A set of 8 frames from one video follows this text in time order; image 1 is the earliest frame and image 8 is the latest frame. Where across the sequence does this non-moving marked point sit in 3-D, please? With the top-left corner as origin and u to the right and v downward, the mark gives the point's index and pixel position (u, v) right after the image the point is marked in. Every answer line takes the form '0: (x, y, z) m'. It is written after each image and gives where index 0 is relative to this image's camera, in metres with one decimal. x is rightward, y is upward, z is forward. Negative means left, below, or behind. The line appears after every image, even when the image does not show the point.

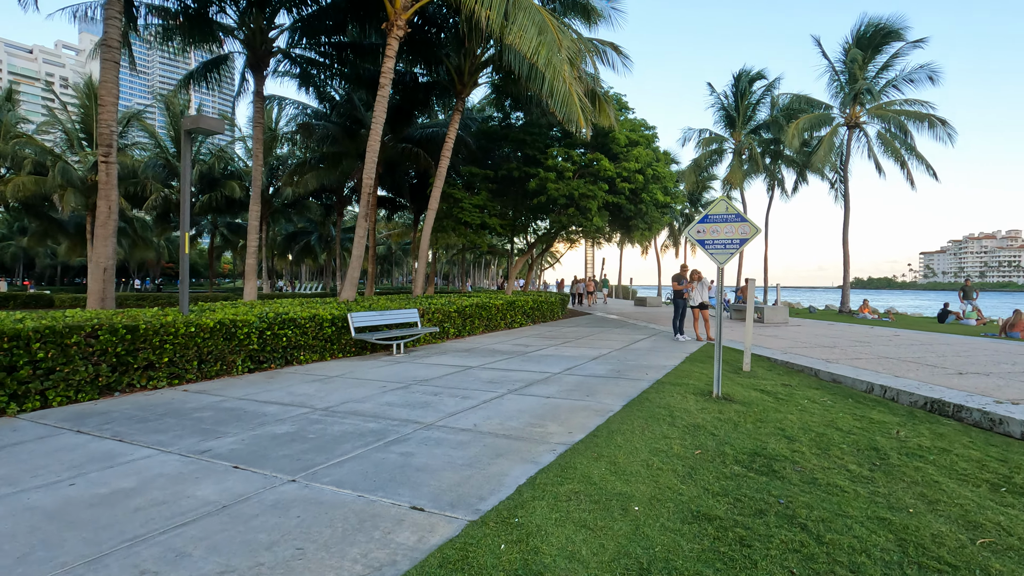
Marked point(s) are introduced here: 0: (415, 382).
0: (-1.3, -1.2, +6.9) m
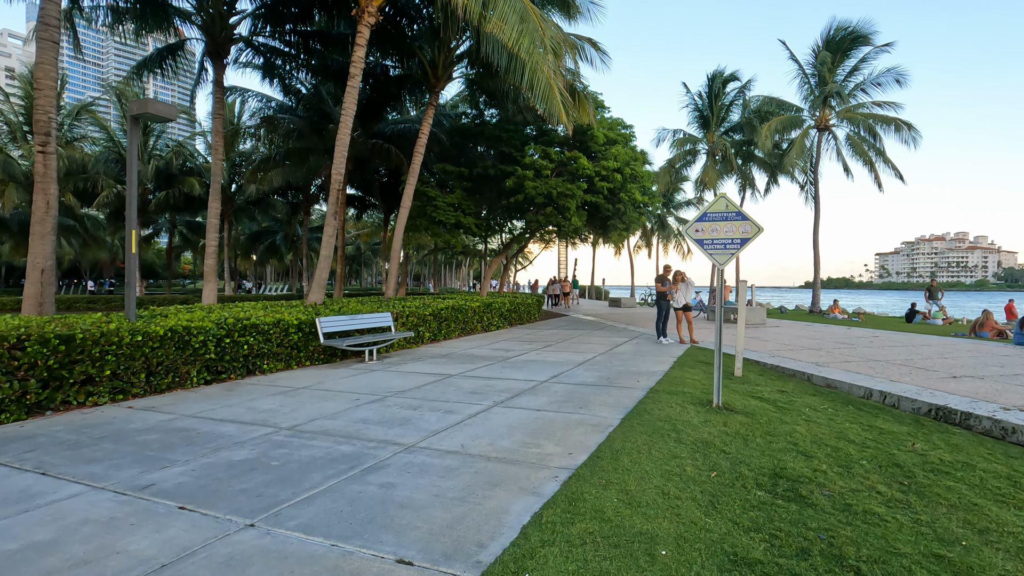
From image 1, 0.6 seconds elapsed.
0: (-1.4, -1.3, +6.3) m
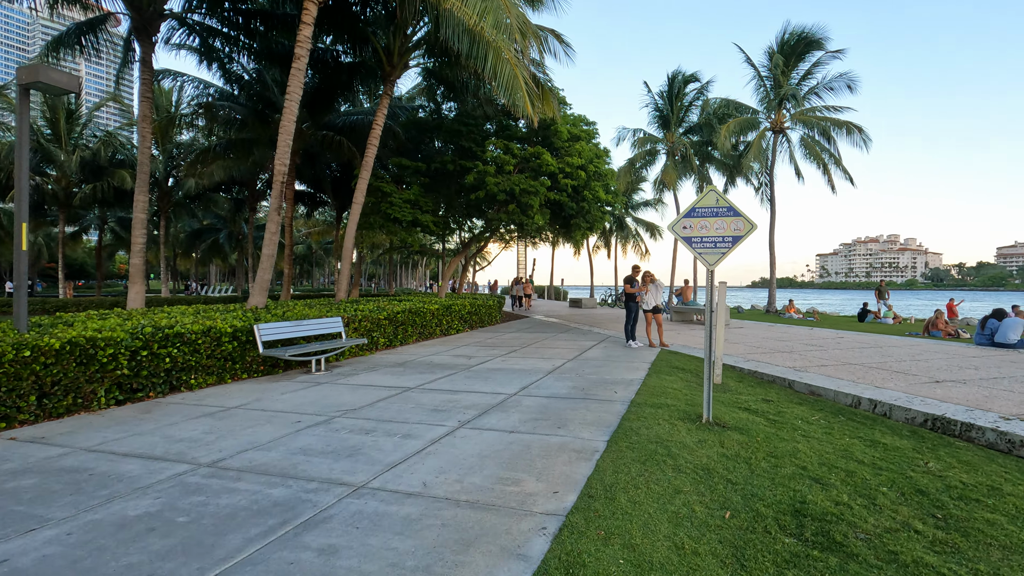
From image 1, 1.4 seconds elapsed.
0: (-1.8, -1.3, +5.5) m
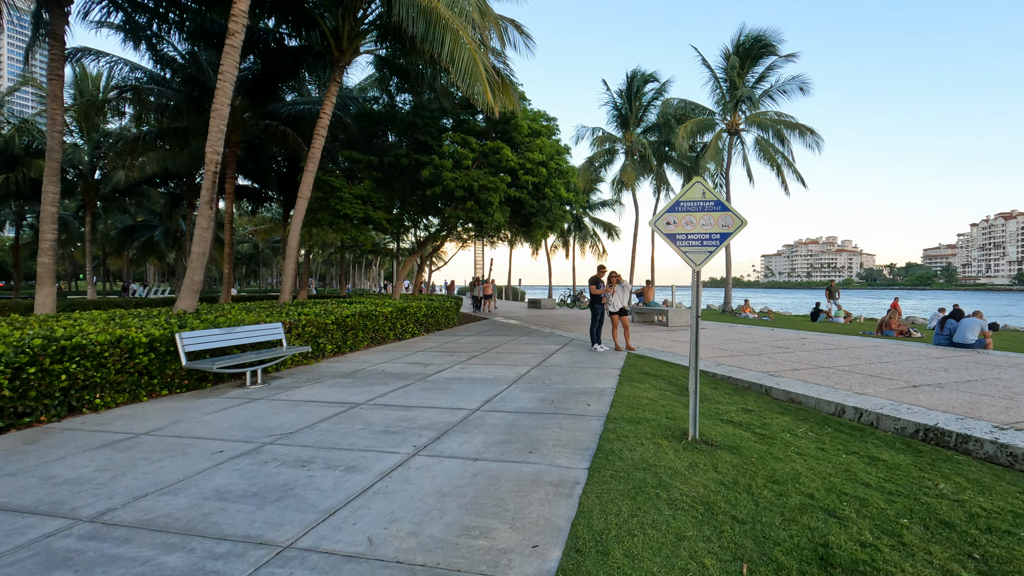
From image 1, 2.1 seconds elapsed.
0: (-2.1, -1.3, +4.7) m
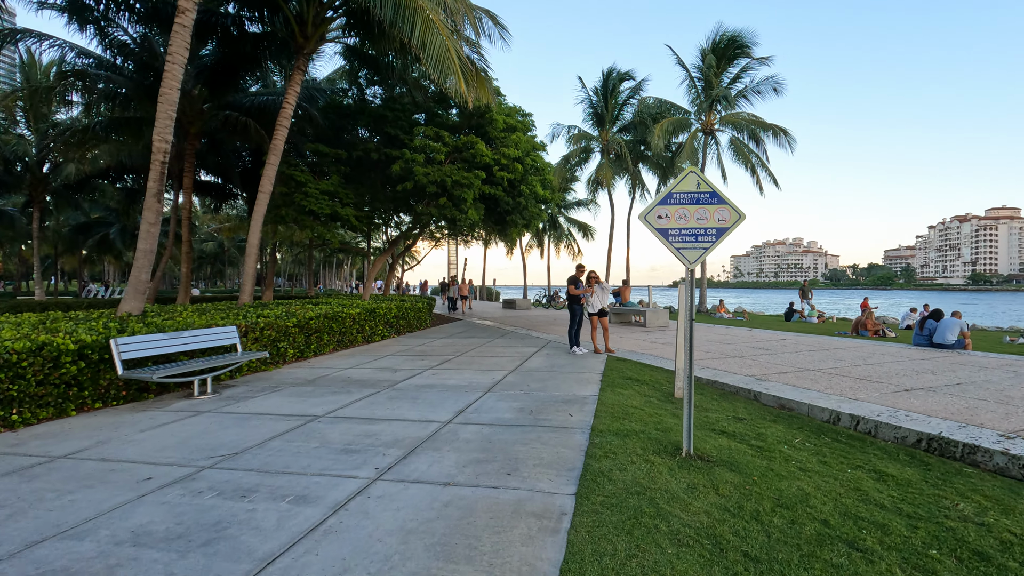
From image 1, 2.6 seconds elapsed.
0: (-2.3, -1.3, +4.1) m
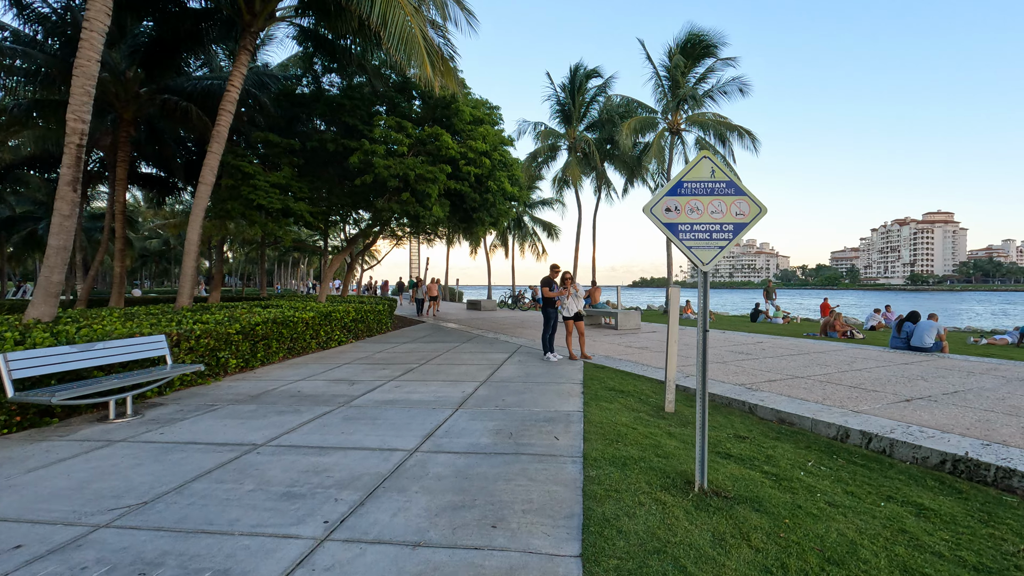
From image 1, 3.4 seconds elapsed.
0: (-2.4, -1.4, +3.2) m
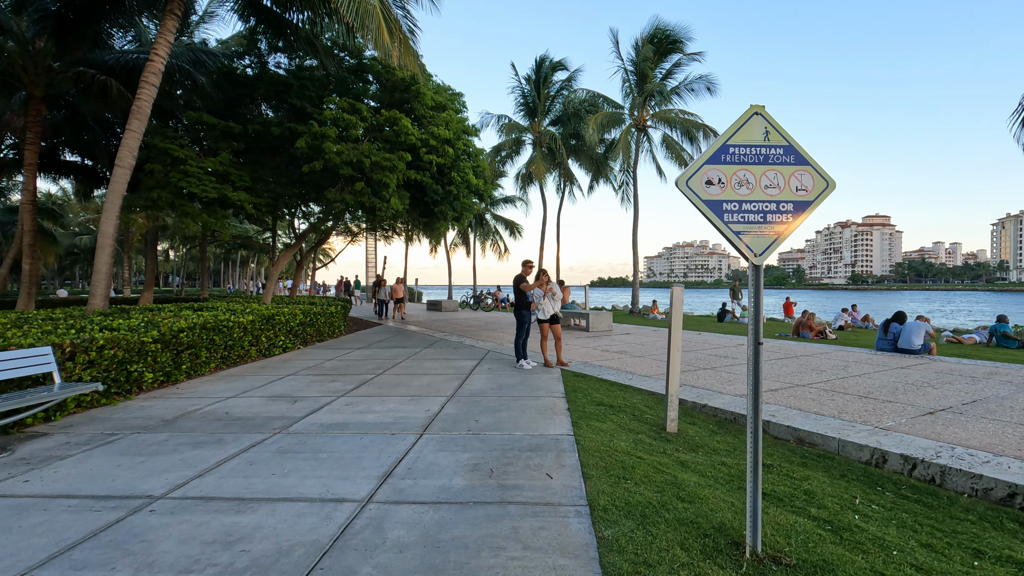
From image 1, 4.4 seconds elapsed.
0: (-2.4, -1.4, +2.0) m
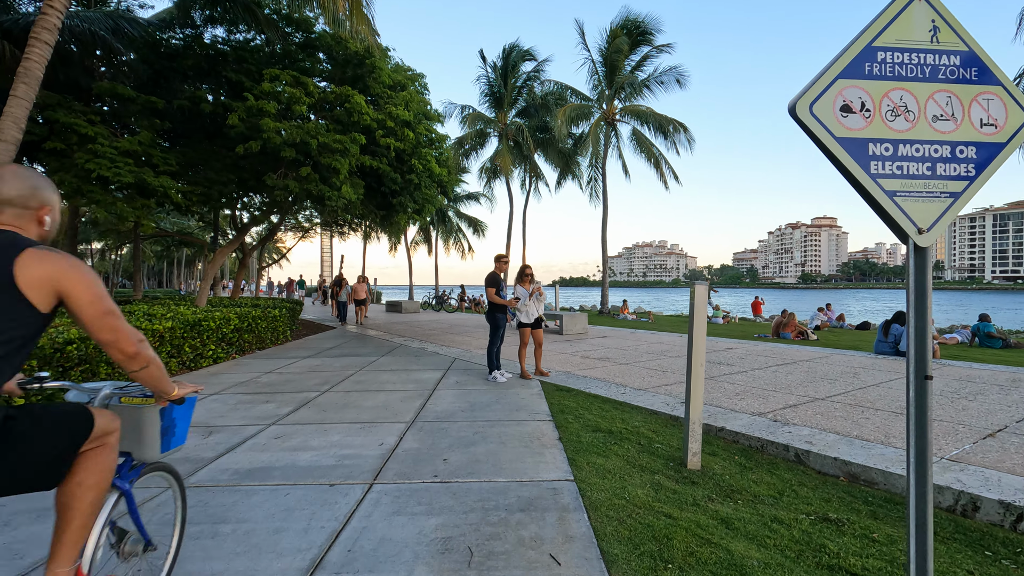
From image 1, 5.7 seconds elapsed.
0: (-2.3, -1.4, +0.6) m
